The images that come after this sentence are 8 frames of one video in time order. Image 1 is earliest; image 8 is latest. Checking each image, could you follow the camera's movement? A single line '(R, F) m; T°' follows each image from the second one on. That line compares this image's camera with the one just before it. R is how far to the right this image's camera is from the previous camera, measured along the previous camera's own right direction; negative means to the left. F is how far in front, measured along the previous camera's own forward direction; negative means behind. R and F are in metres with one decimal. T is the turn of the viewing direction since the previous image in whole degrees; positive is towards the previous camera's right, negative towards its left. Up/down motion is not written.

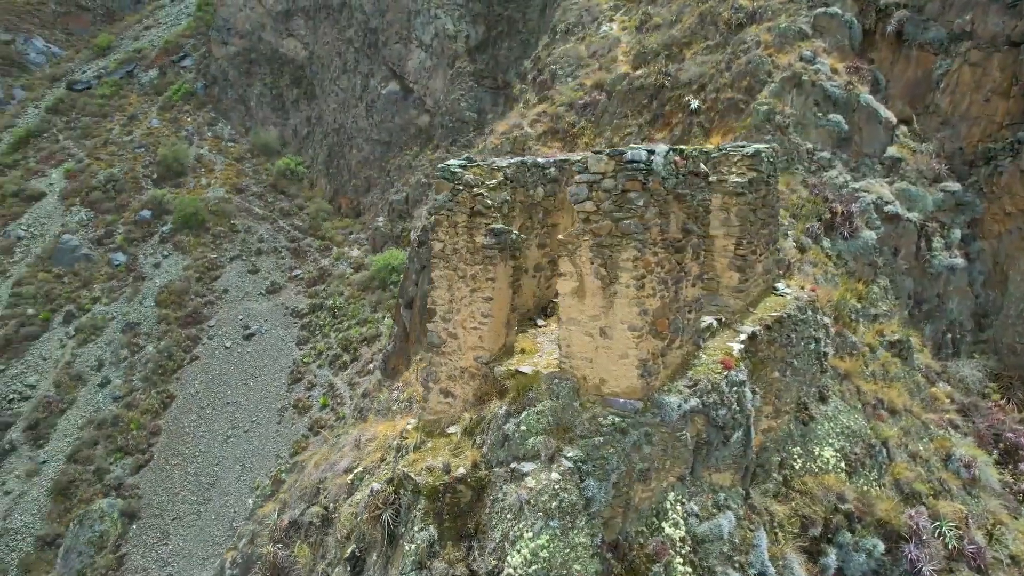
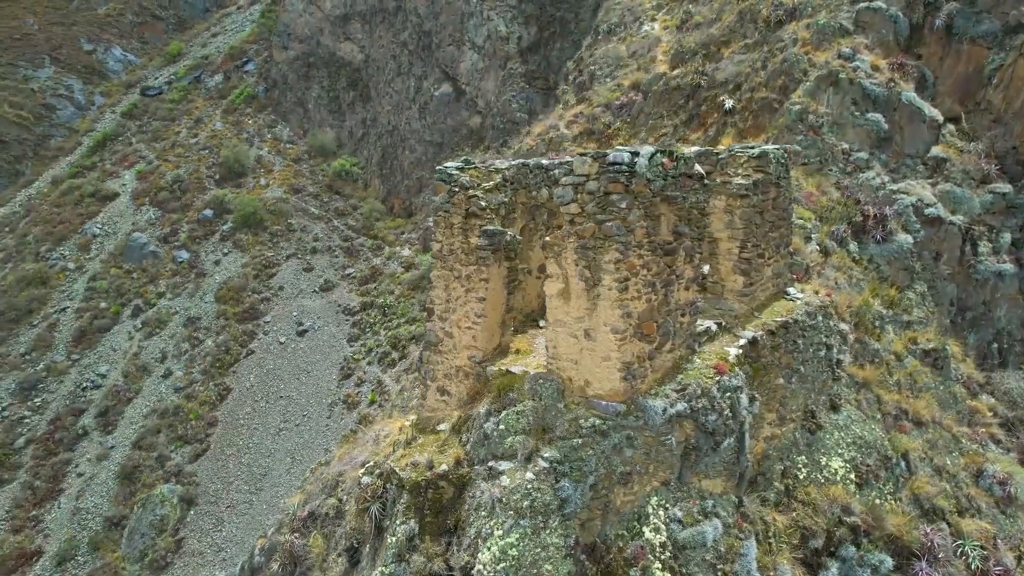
(+0.5, 0.0) m; -5°
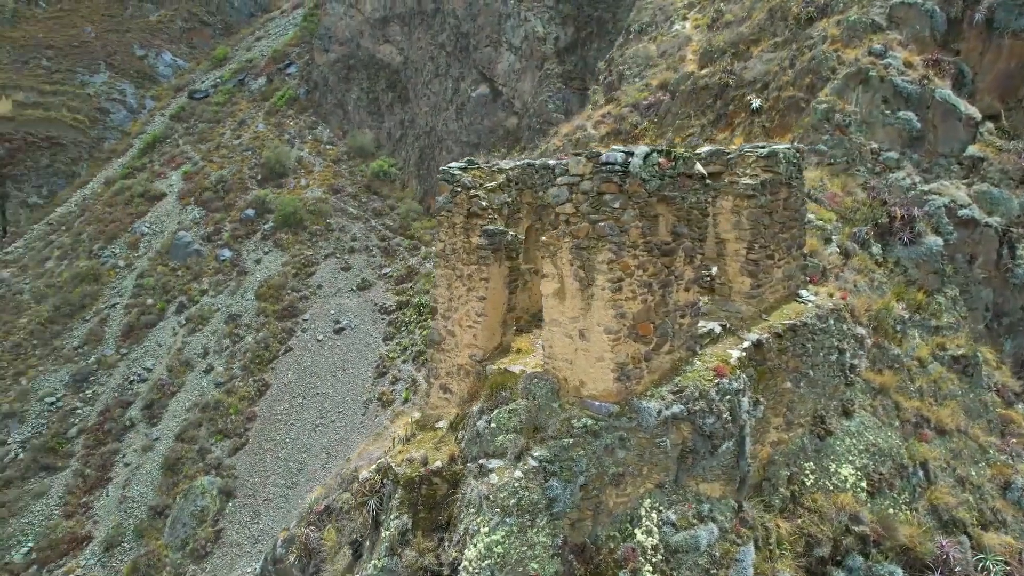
(+0.3, 0.0) m; -3°
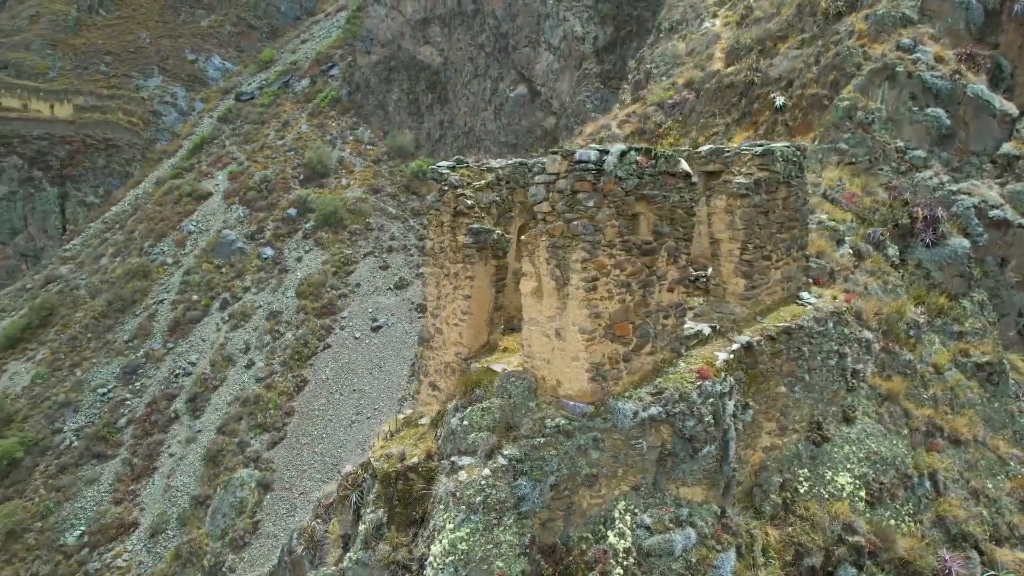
(+0.5, 0.0) m; -4°
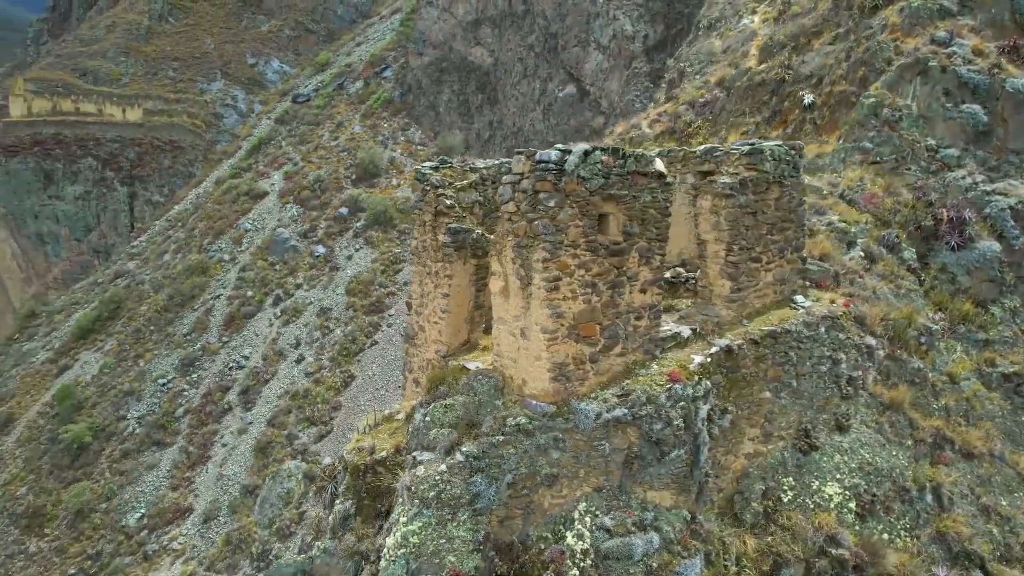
(+0.7, 0.0) m; -5°
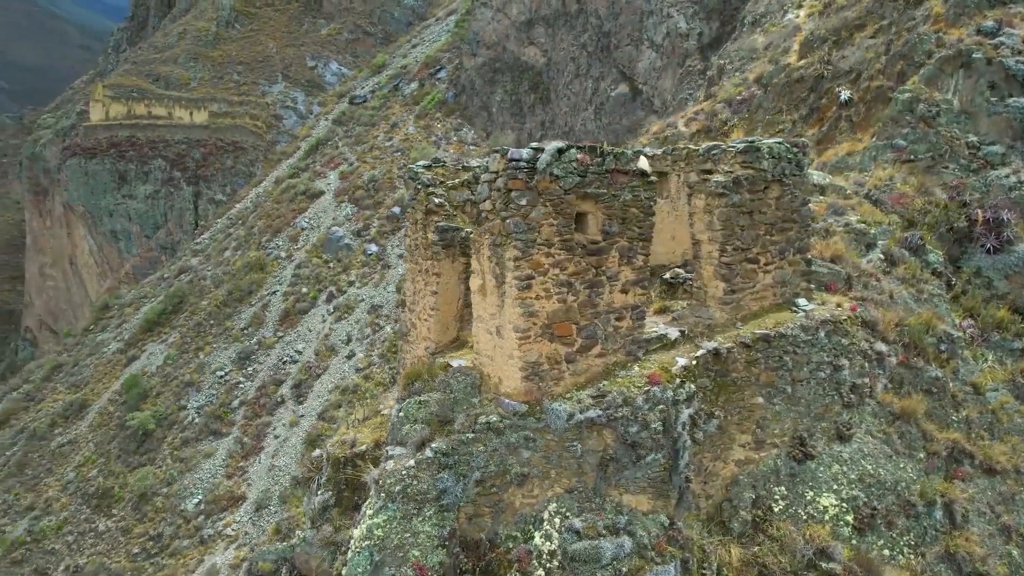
(+0.6, 0.0) m; -5°
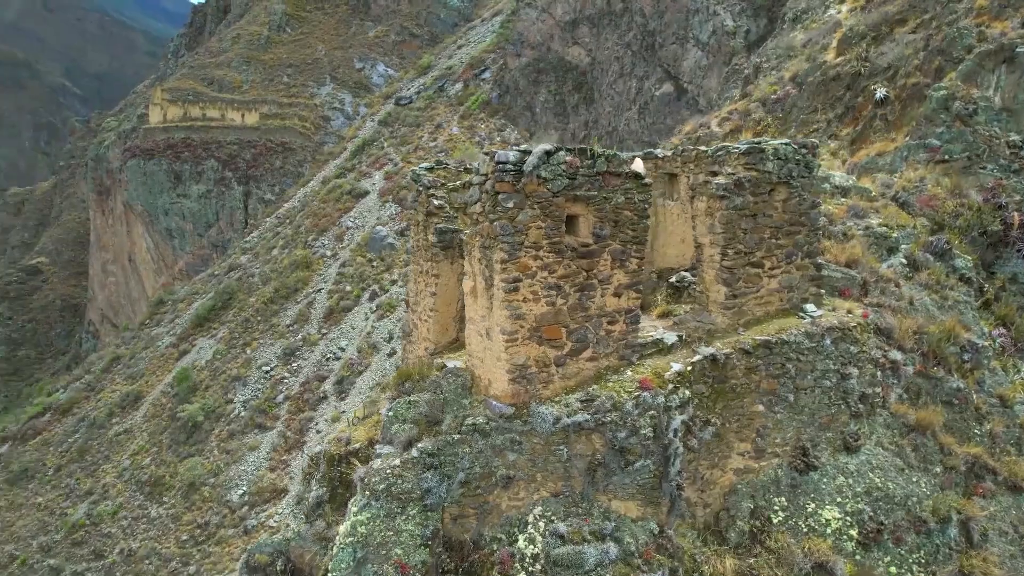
(+0.4, 0.0) m; -4°
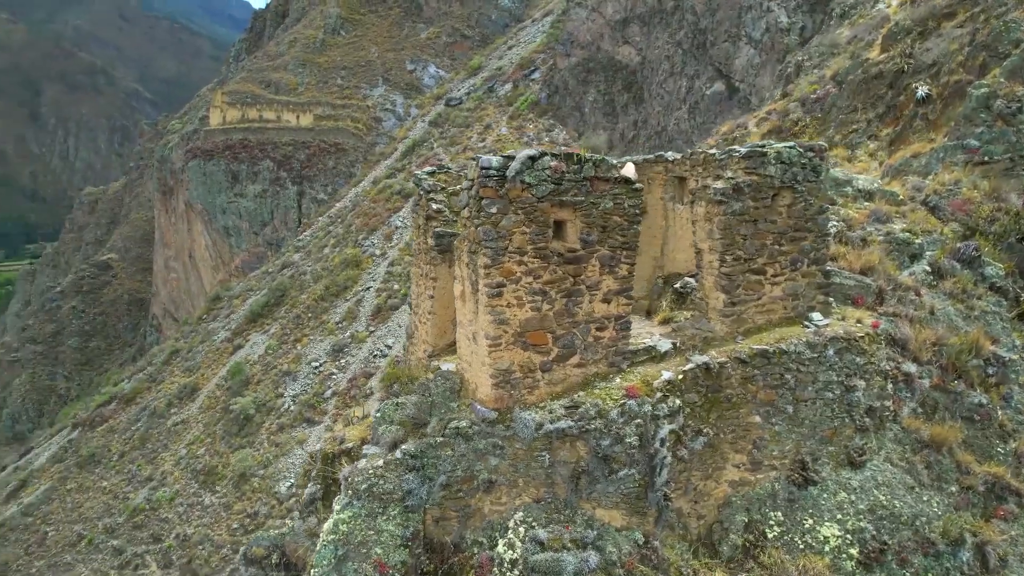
(+0.5, 0.0) m; -4°
